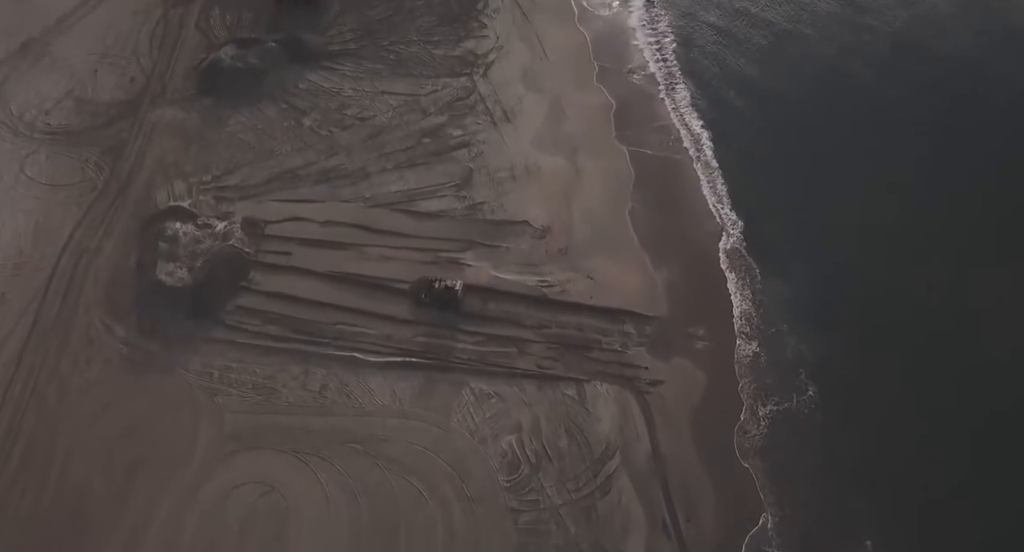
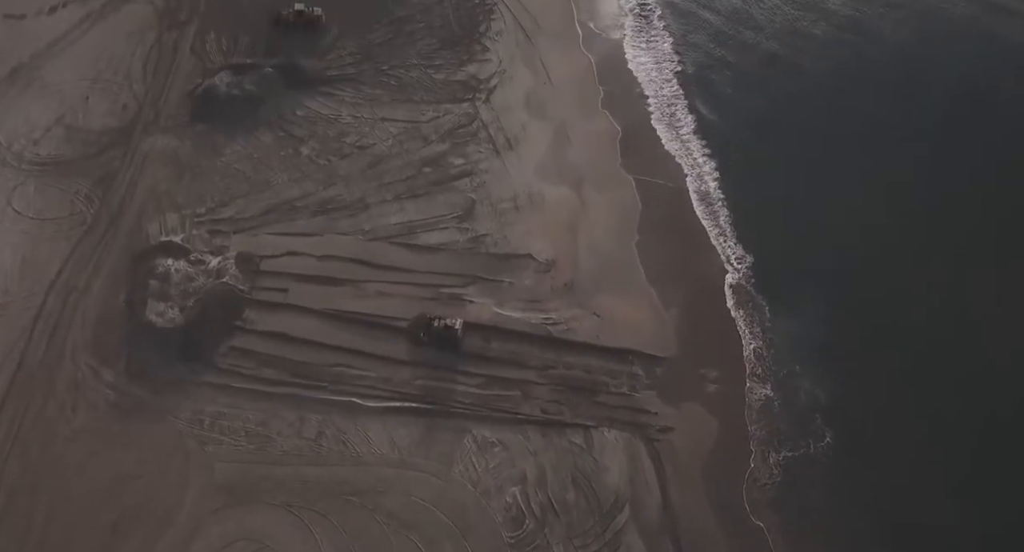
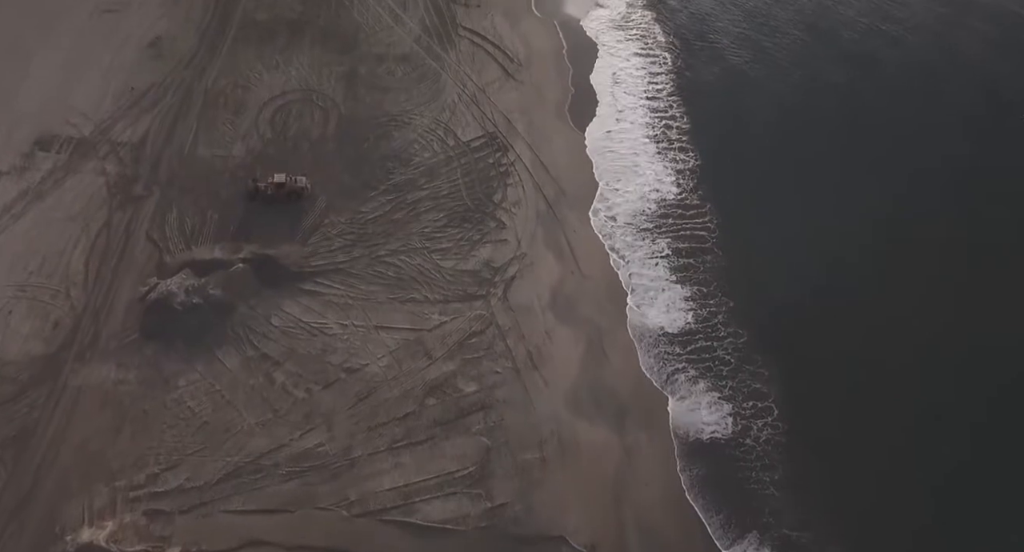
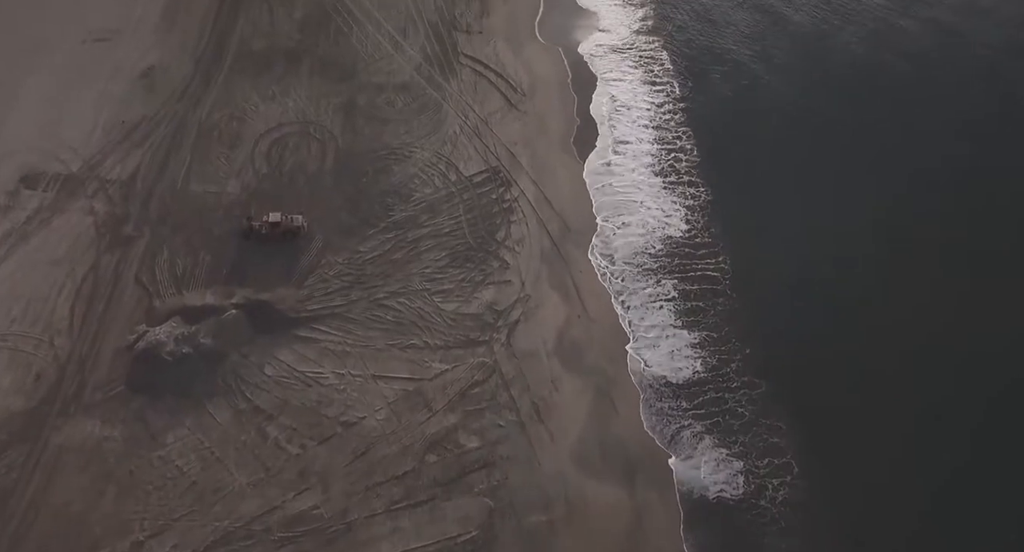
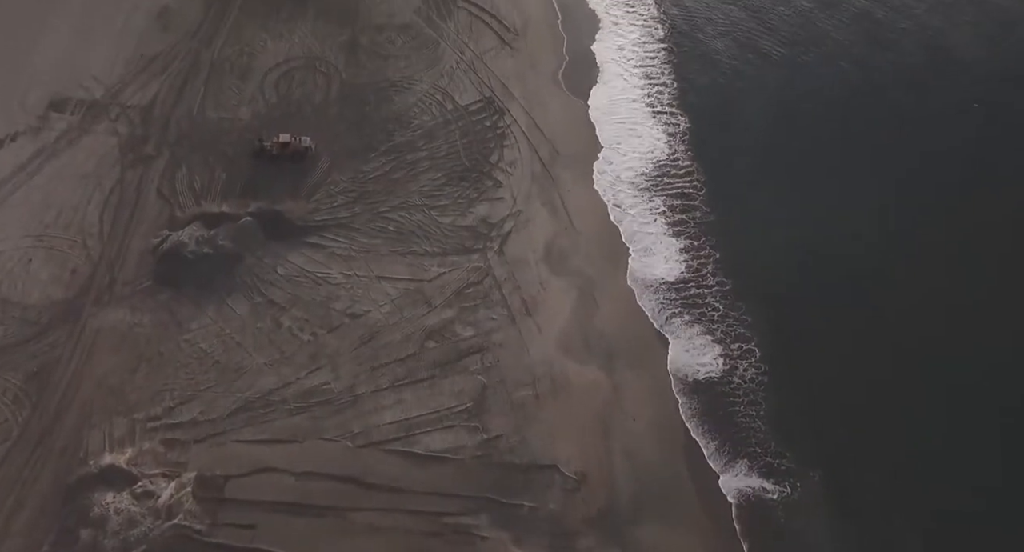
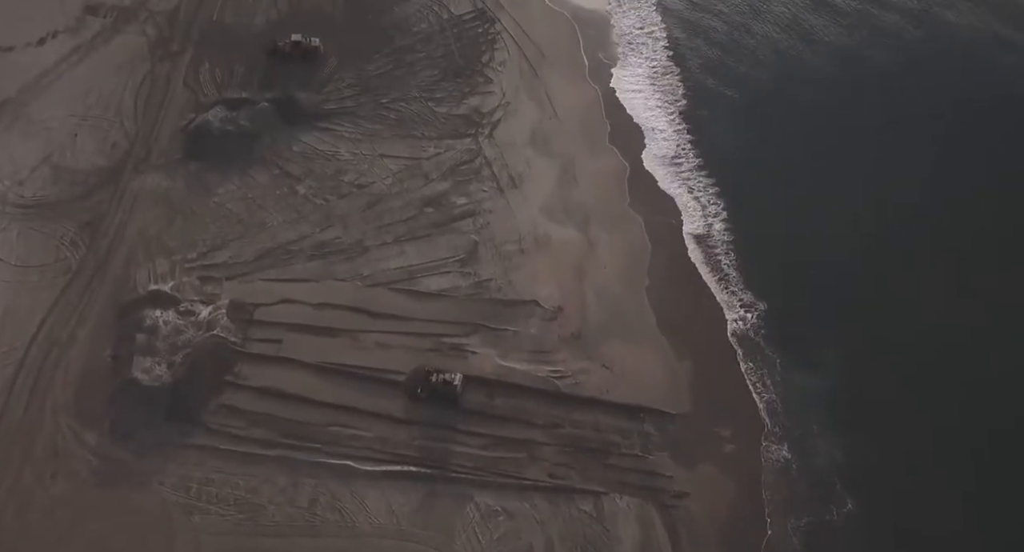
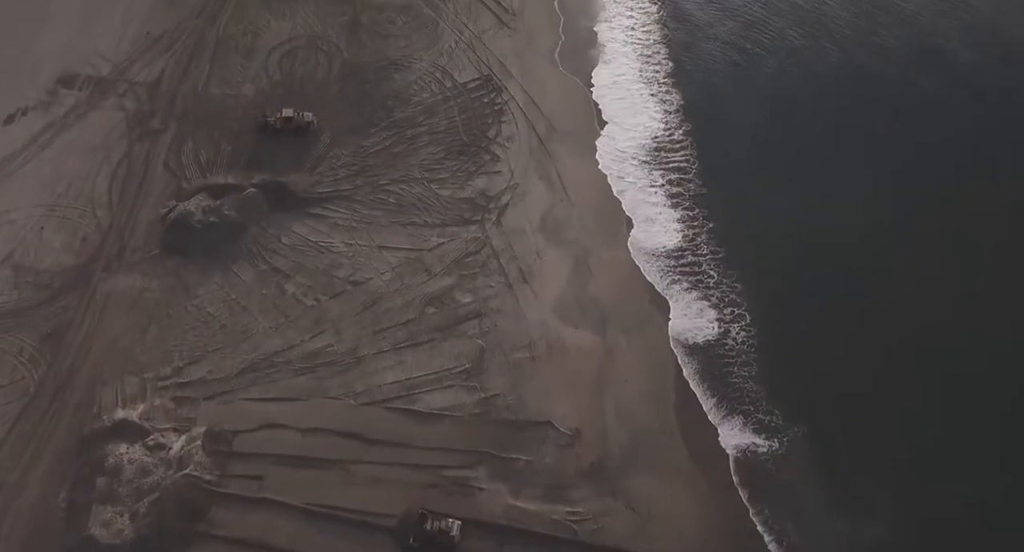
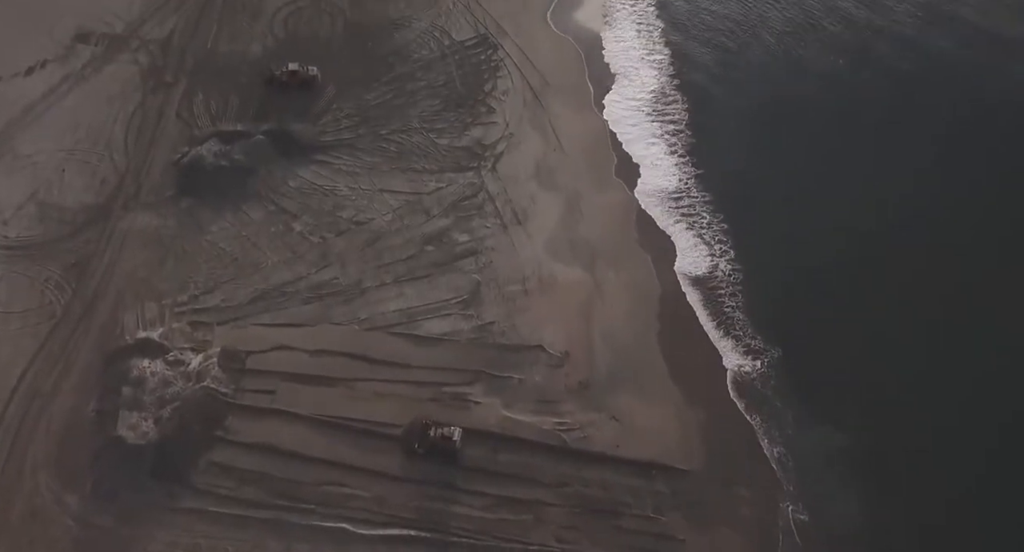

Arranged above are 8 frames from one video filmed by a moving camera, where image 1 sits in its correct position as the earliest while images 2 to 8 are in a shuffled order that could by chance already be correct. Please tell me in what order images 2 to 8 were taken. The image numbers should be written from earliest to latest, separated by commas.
2, 6, 8, 7, 5, 3, 4
